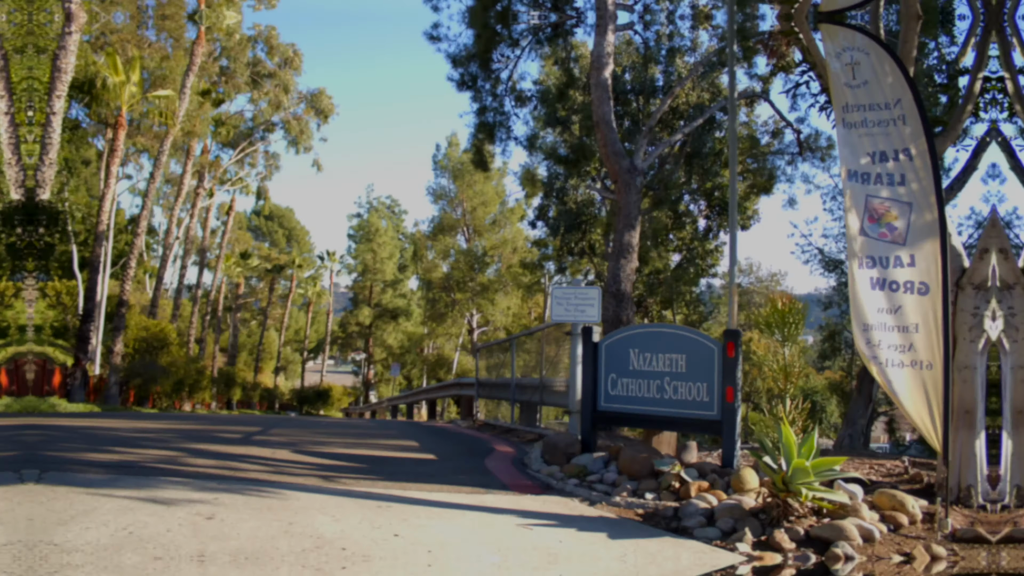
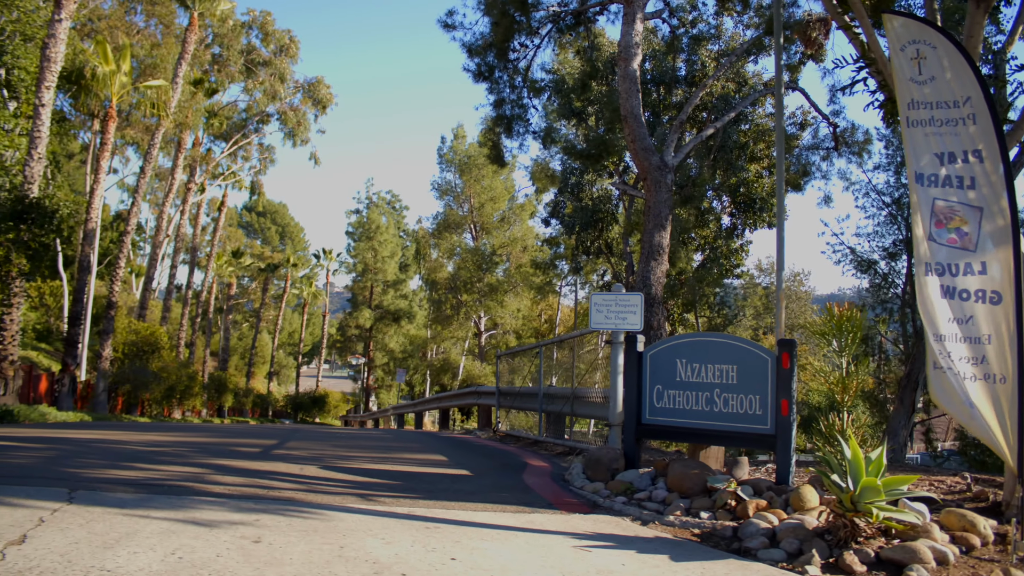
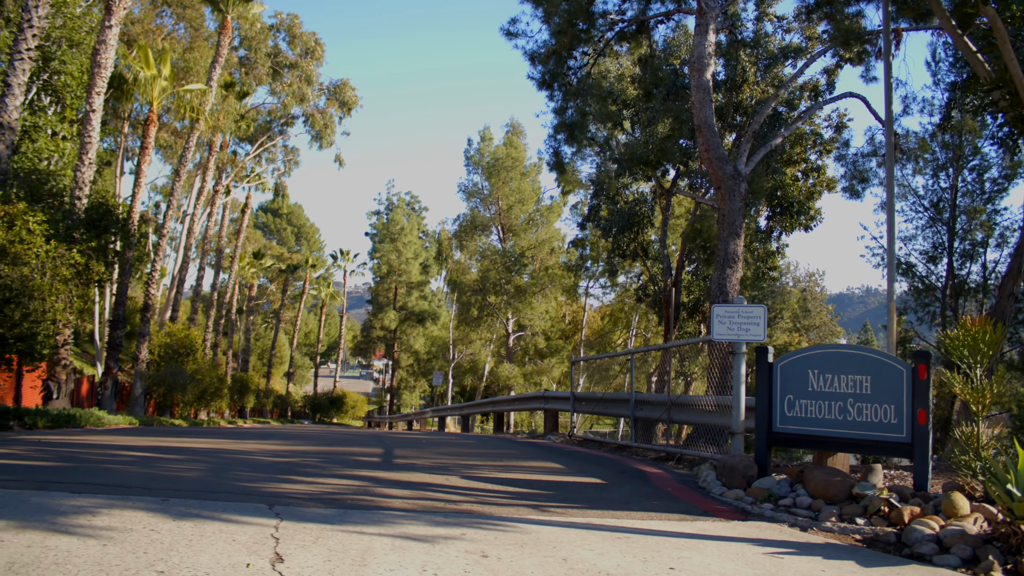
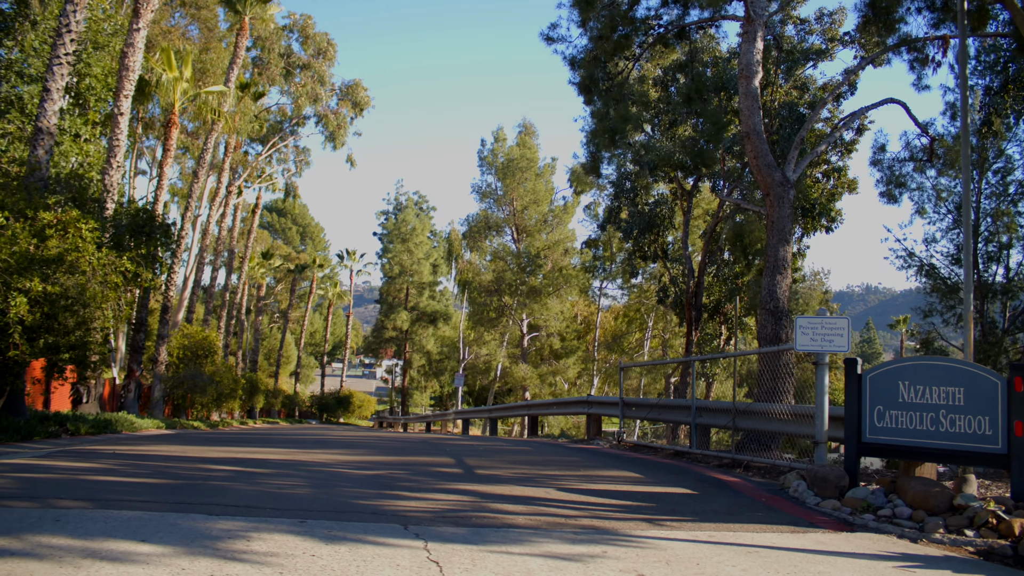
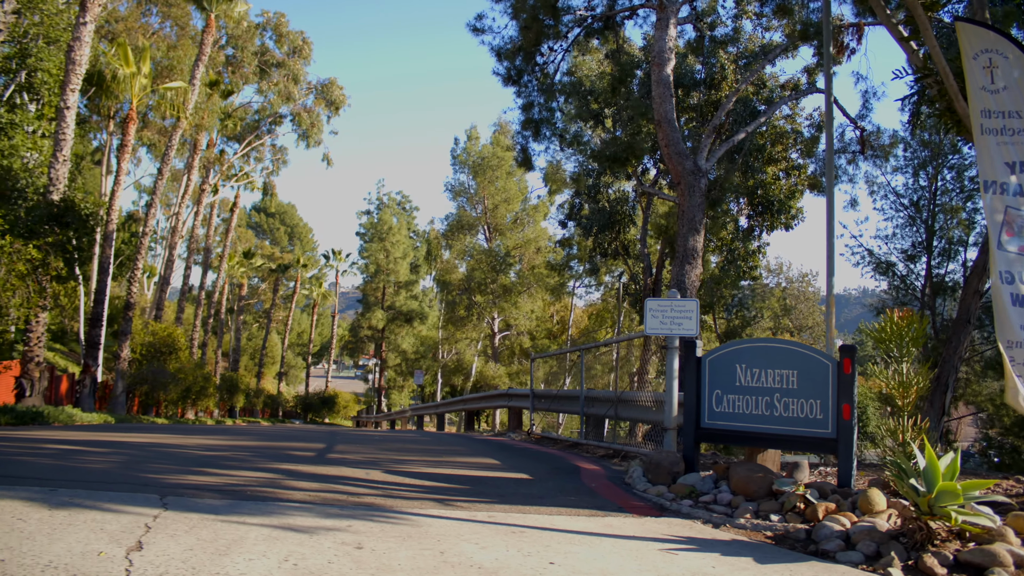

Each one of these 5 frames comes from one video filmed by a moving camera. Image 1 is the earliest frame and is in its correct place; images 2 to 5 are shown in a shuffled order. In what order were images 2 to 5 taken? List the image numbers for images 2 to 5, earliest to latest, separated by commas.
2, 5, 3, 4
